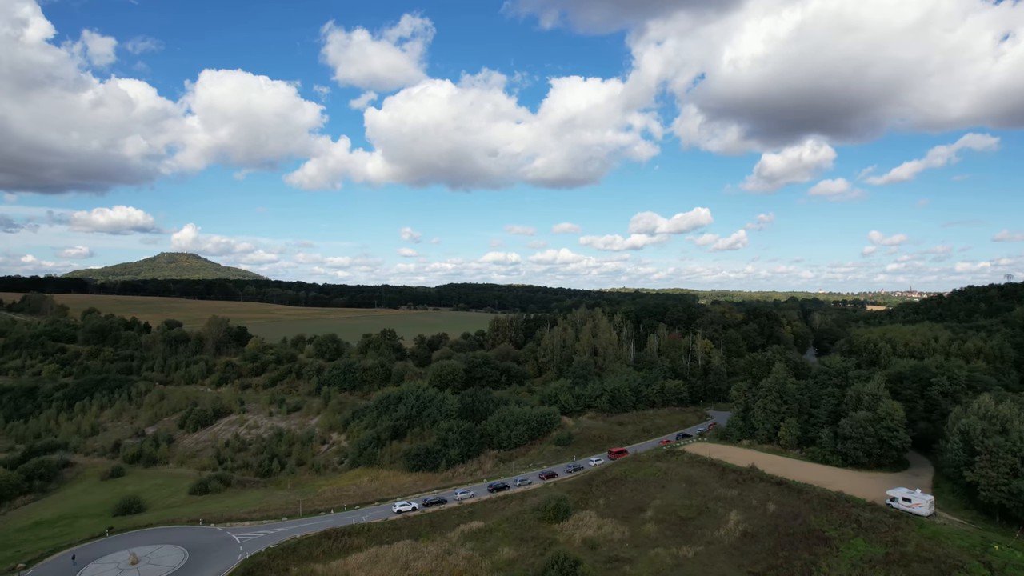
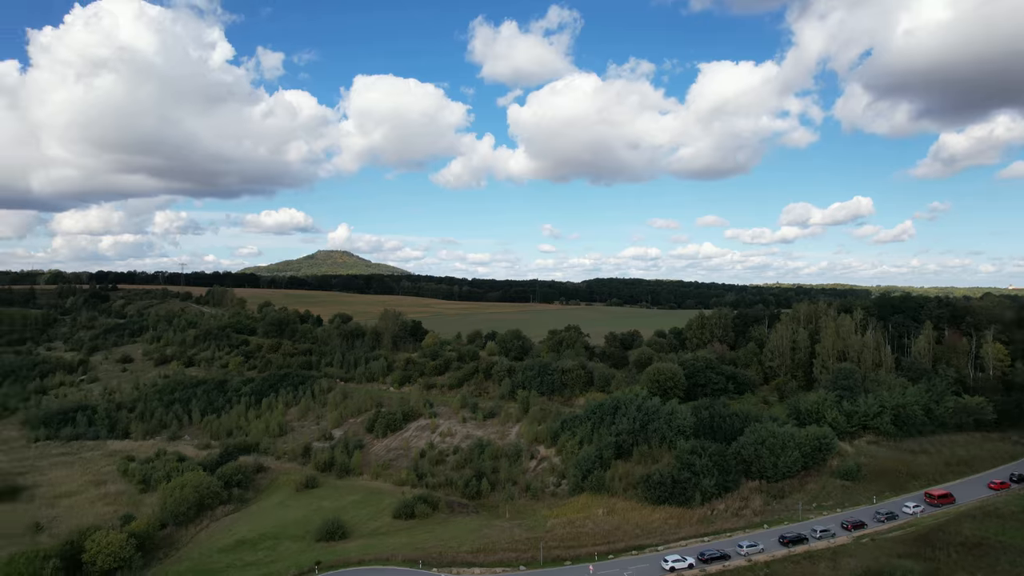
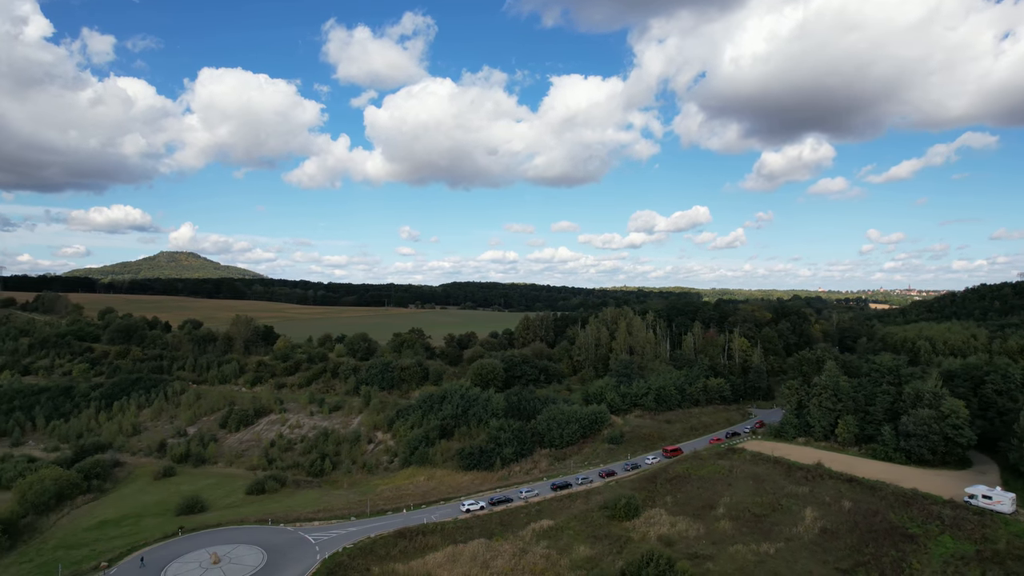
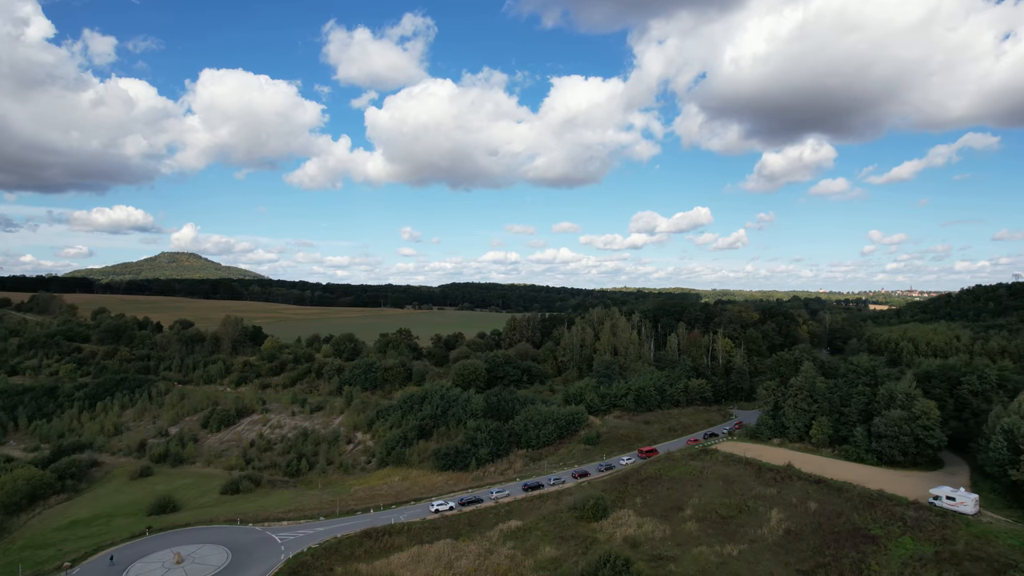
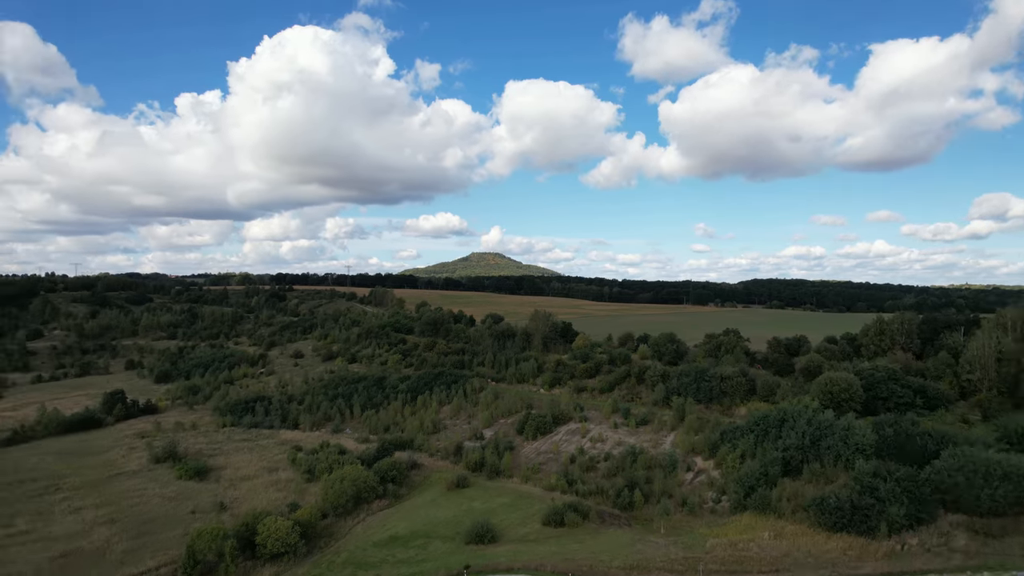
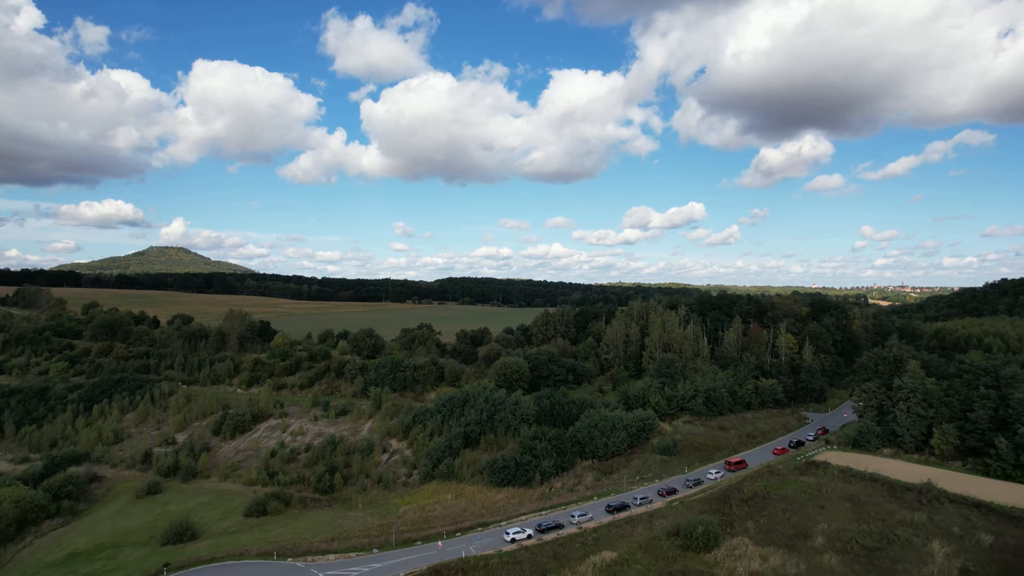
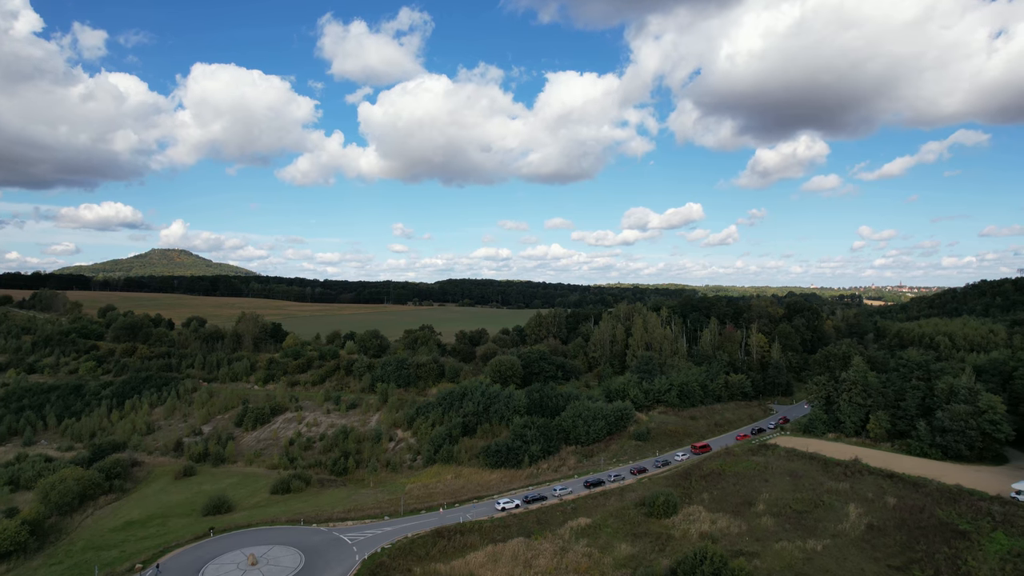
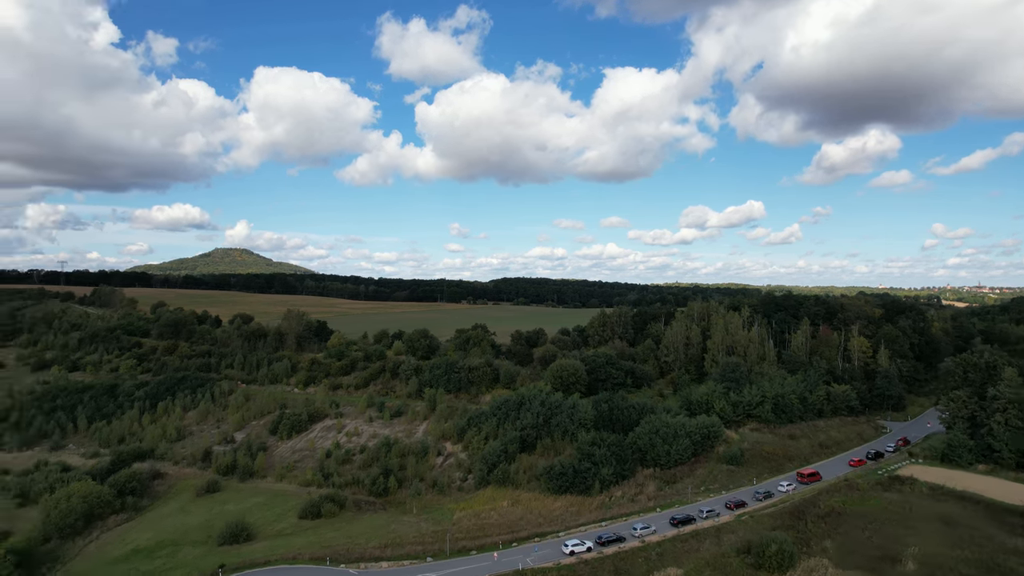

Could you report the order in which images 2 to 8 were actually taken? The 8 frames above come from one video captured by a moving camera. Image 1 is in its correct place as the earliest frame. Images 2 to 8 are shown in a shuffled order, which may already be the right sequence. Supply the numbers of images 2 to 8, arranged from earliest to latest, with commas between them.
4, 3, 7, 6, 8, 2, 5
